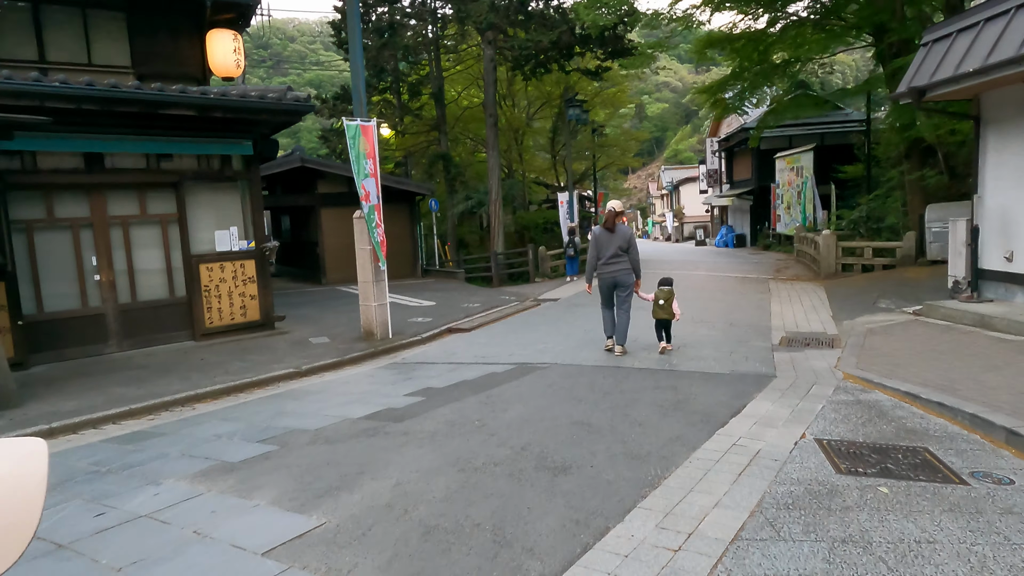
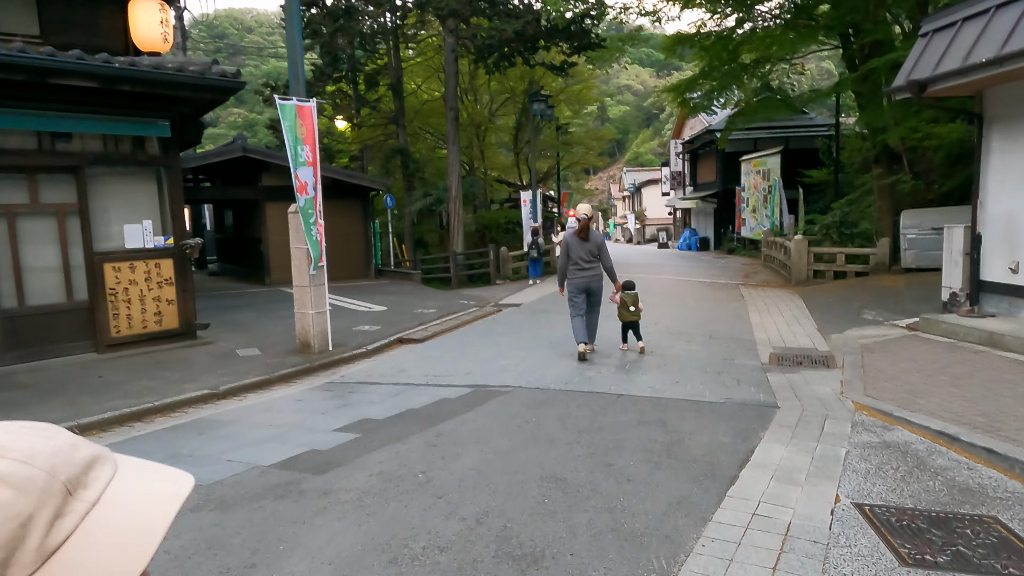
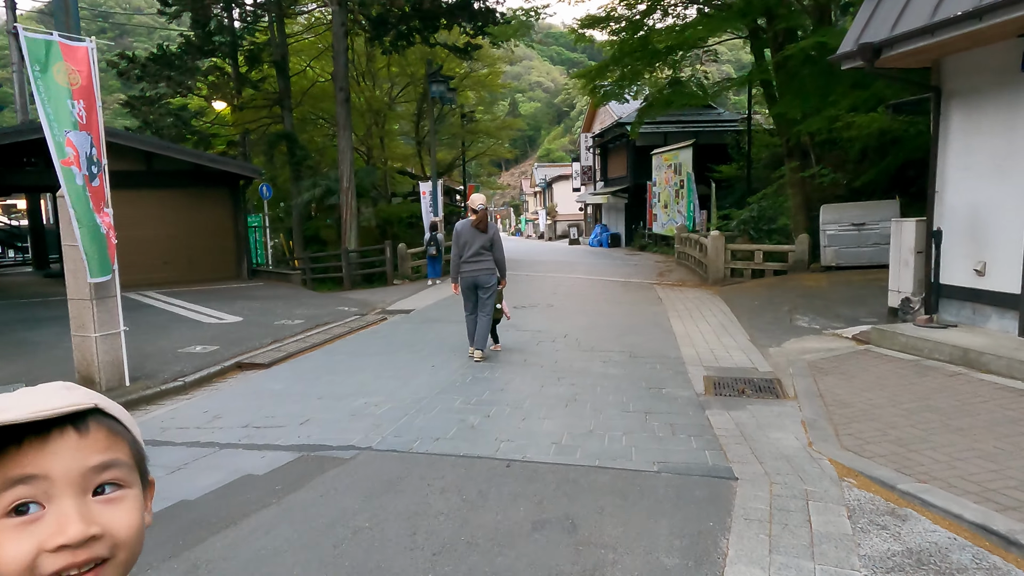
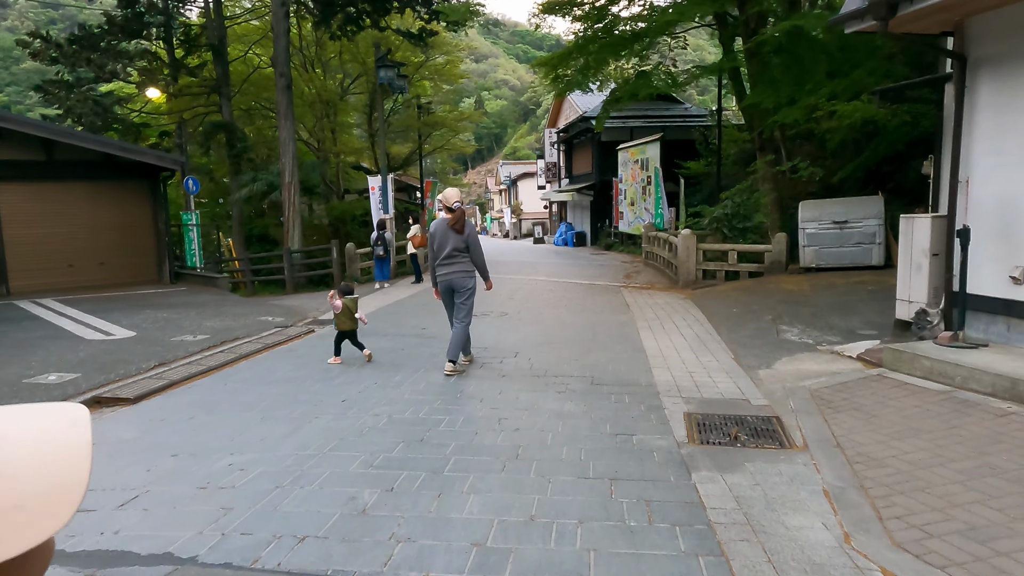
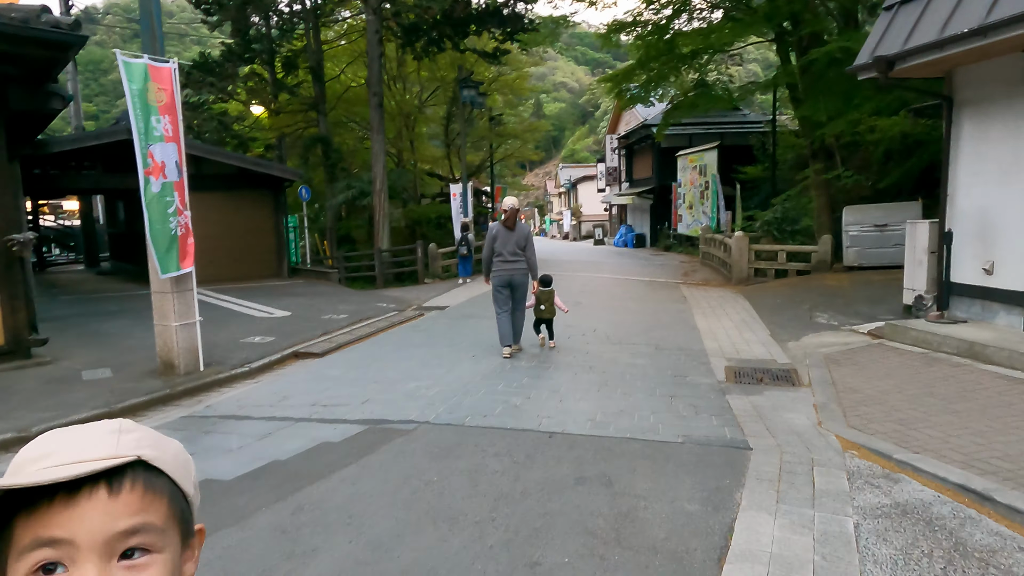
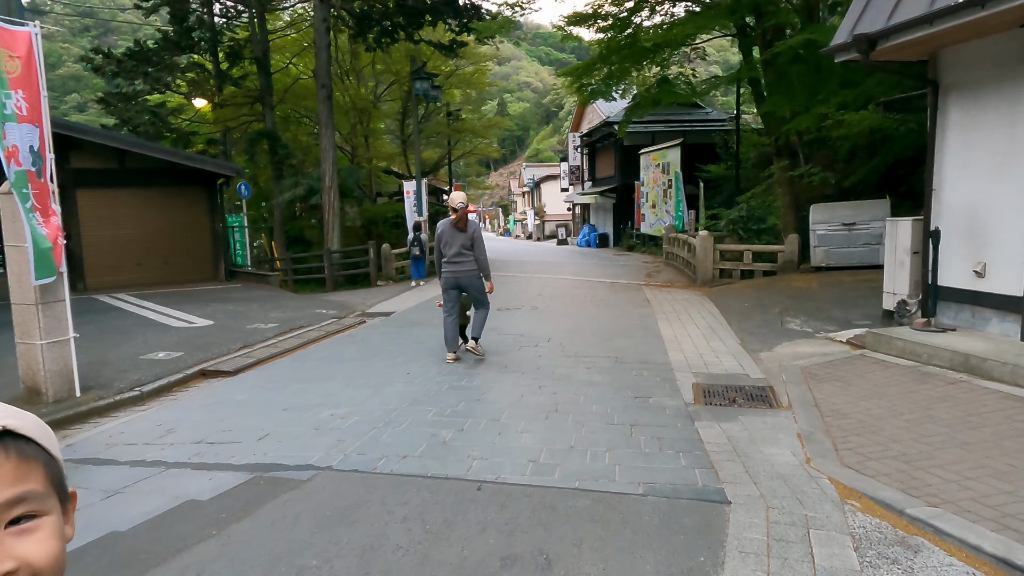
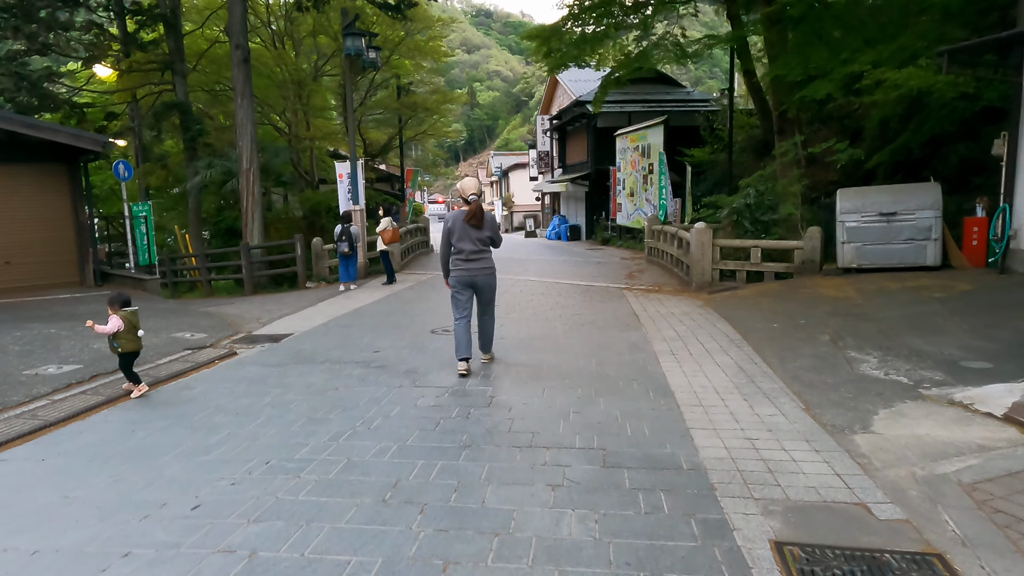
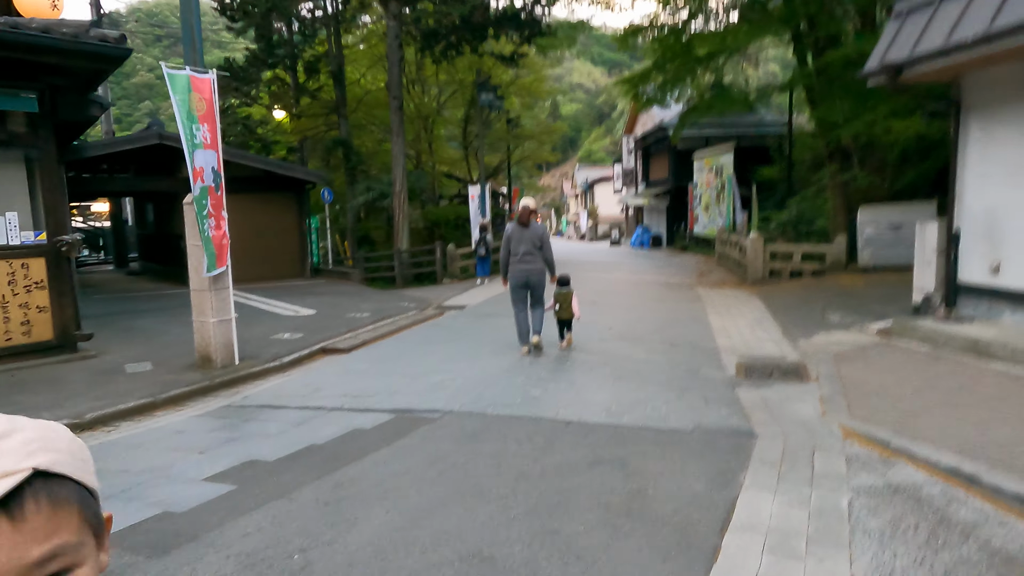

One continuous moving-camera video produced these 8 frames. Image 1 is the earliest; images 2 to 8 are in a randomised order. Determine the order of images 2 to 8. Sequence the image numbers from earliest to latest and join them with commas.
2, 8, 5, 3, 6, 4, 7
